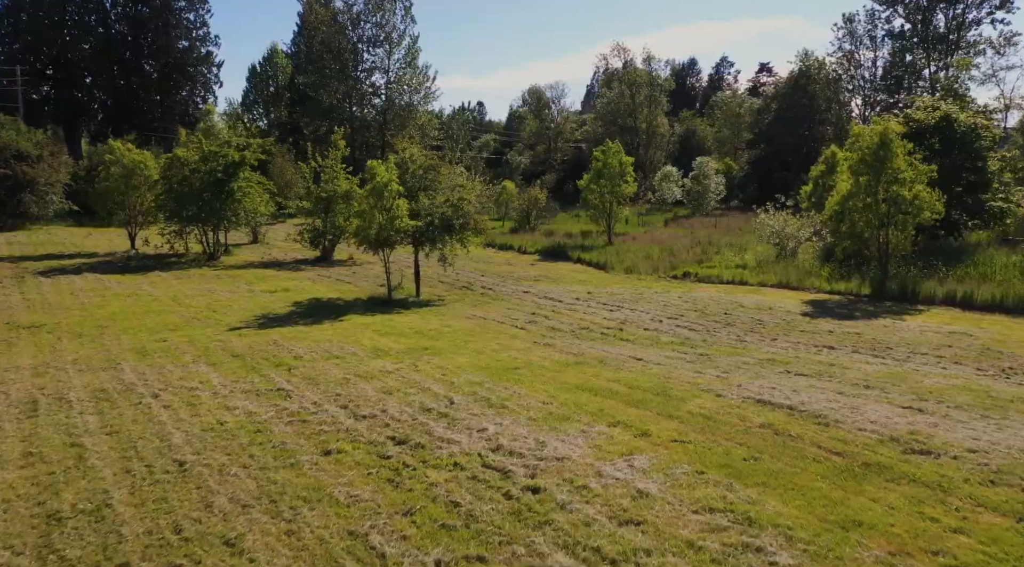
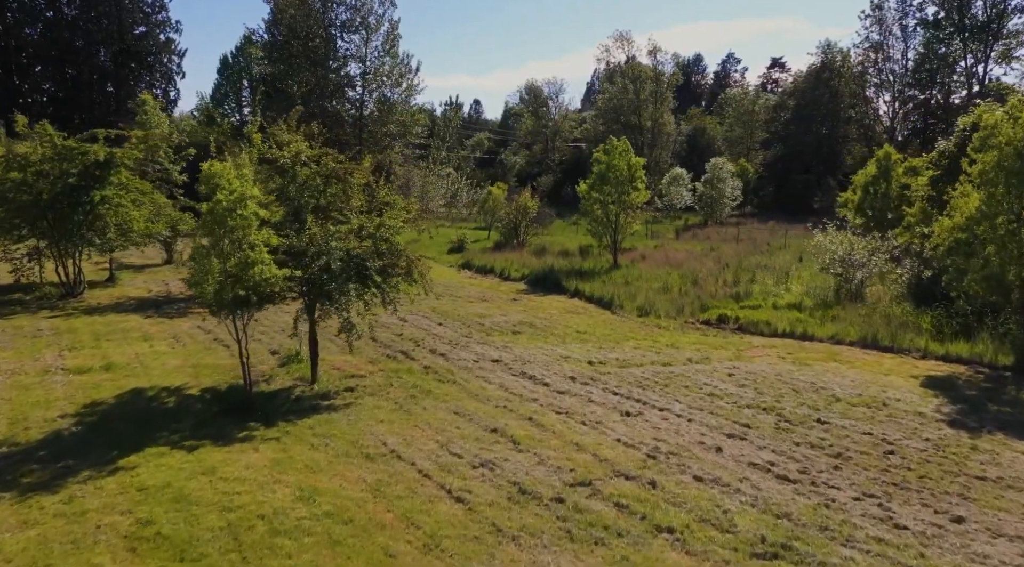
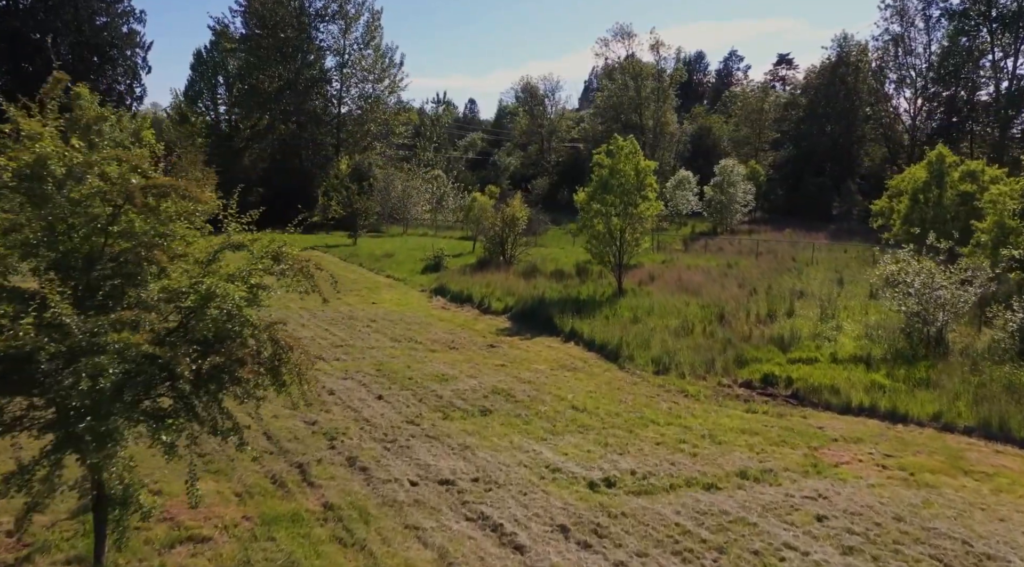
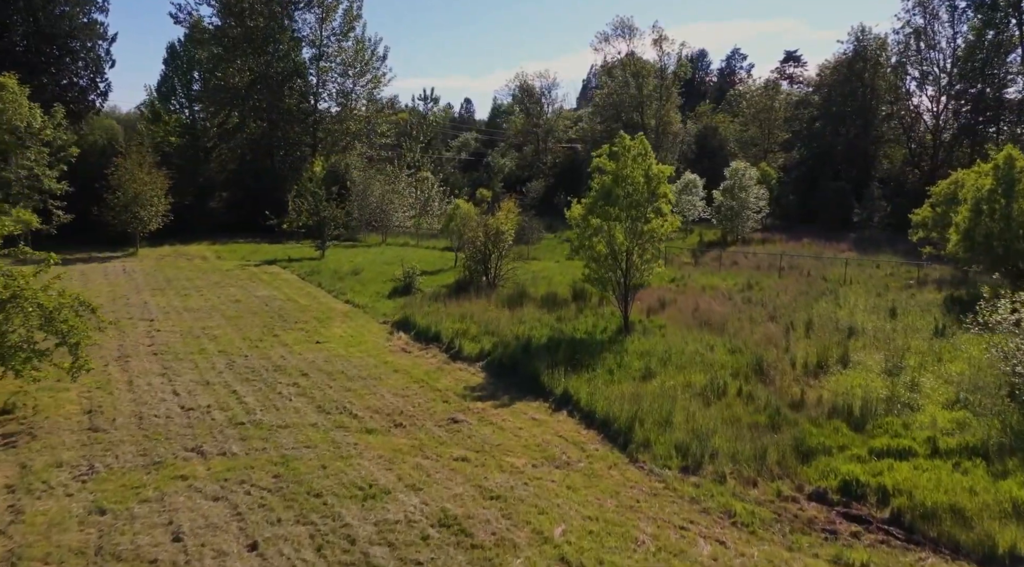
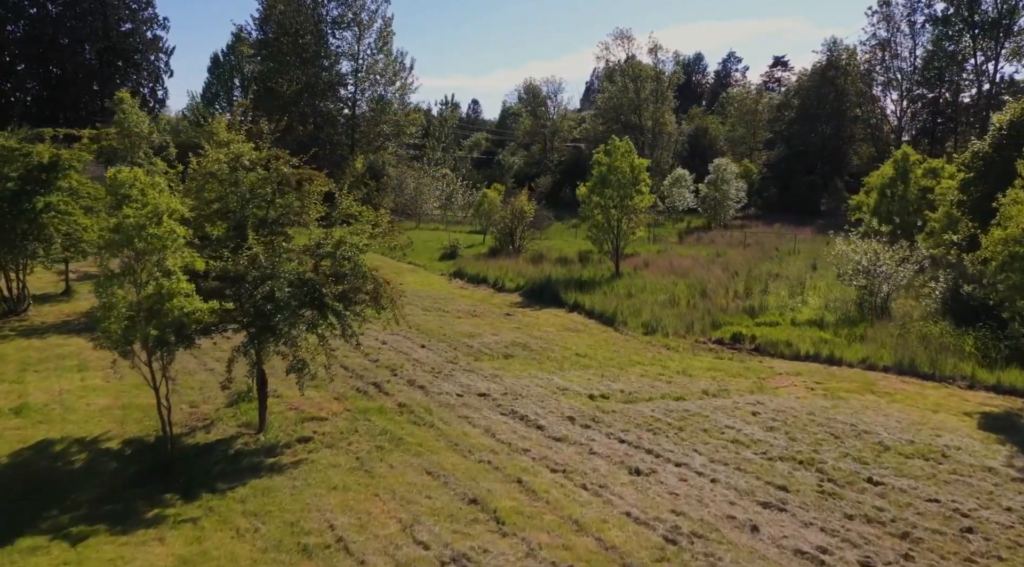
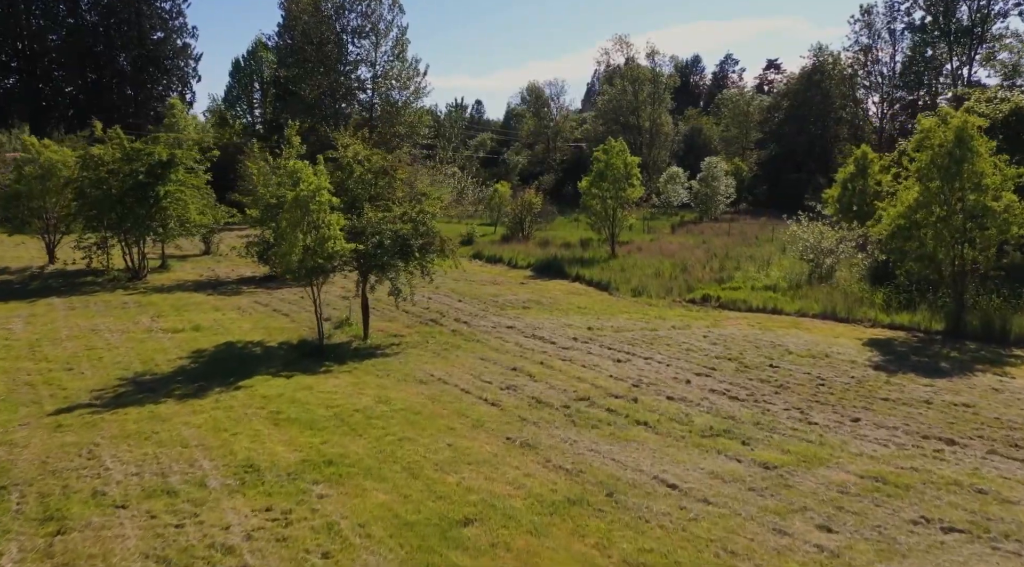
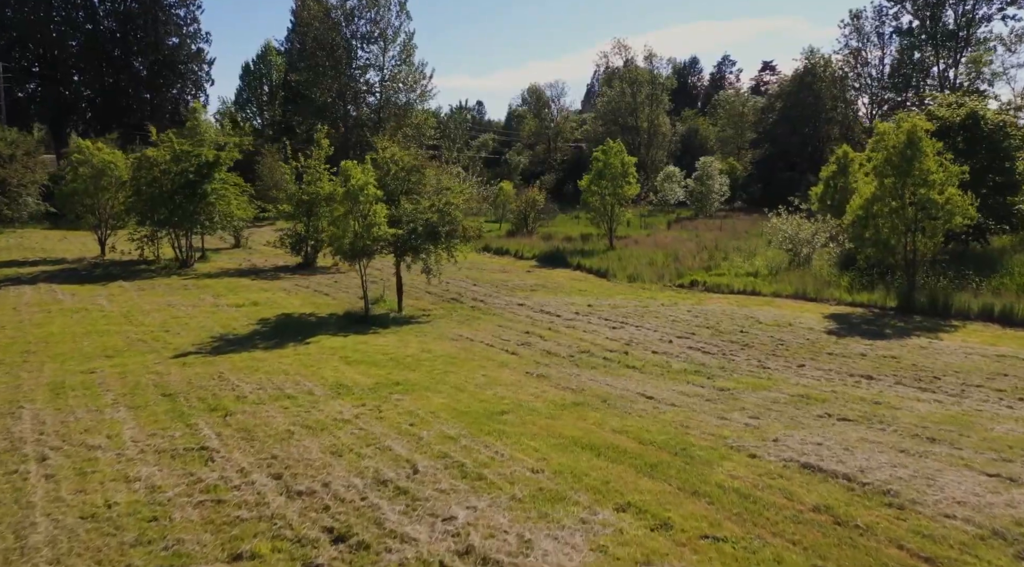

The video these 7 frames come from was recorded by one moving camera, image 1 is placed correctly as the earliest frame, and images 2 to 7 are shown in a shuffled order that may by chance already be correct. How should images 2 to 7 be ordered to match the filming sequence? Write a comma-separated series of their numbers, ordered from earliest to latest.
7, 6, 2, 5, 3, 4
